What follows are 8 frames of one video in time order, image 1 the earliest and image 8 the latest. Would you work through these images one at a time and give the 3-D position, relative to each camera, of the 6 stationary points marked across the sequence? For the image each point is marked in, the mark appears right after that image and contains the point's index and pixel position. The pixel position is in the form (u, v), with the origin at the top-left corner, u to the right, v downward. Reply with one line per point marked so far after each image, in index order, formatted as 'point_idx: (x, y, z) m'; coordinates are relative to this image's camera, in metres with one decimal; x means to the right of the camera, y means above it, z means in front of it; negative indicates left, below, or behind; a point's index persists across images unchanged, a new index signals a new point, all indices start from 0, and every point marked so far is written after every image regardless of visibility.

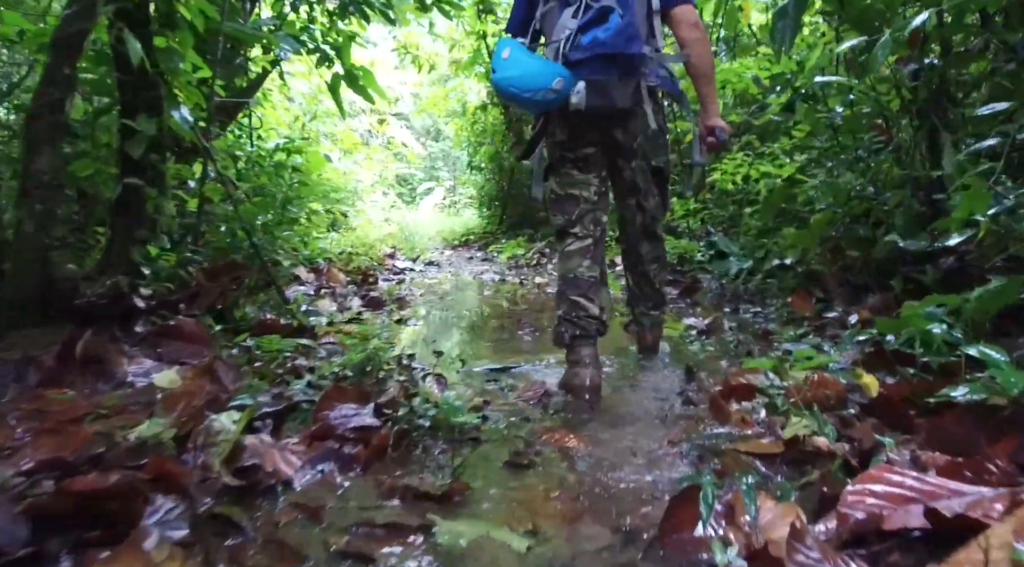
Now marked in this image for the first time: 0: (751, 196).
0: (+1.5, +0.6, +5.4) m
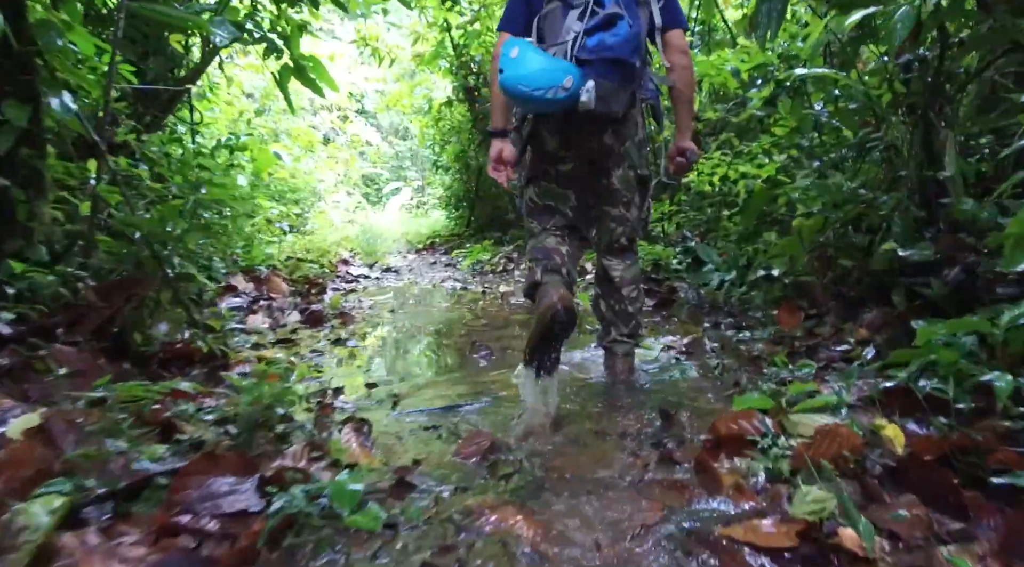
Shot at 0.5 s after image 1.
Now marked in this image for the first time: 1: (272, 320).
0: (+1.3, +0.5, +5.0) m
1: (-1.2, -0.2, +3.9) m
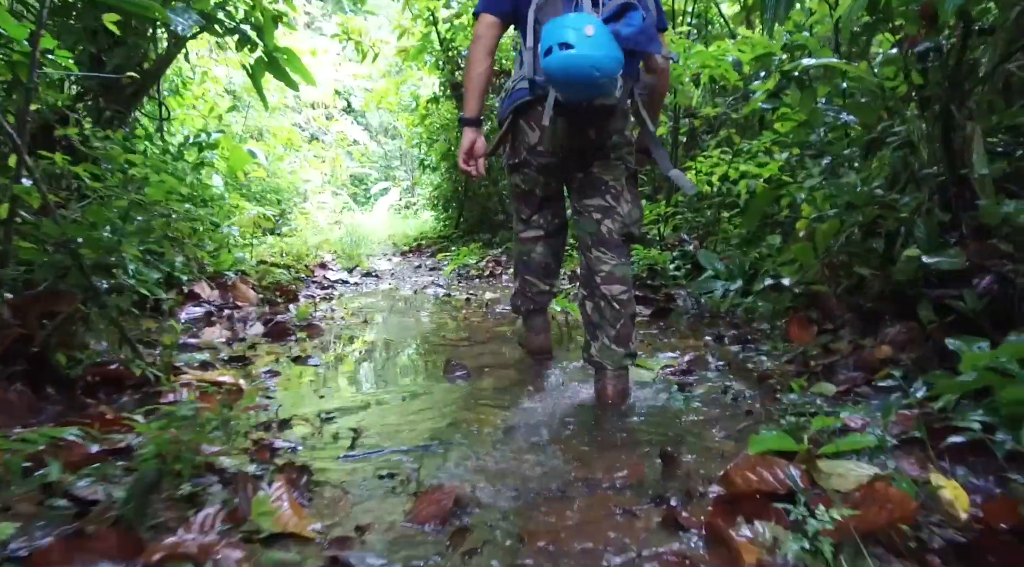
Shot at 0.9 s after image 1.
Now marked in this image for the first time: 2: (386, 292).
0: (+1.2, +0.5, +4.6) m
1: (-1.2, -0.2, +3.6) m
2: (-0.8, 0.0, +5.4) m
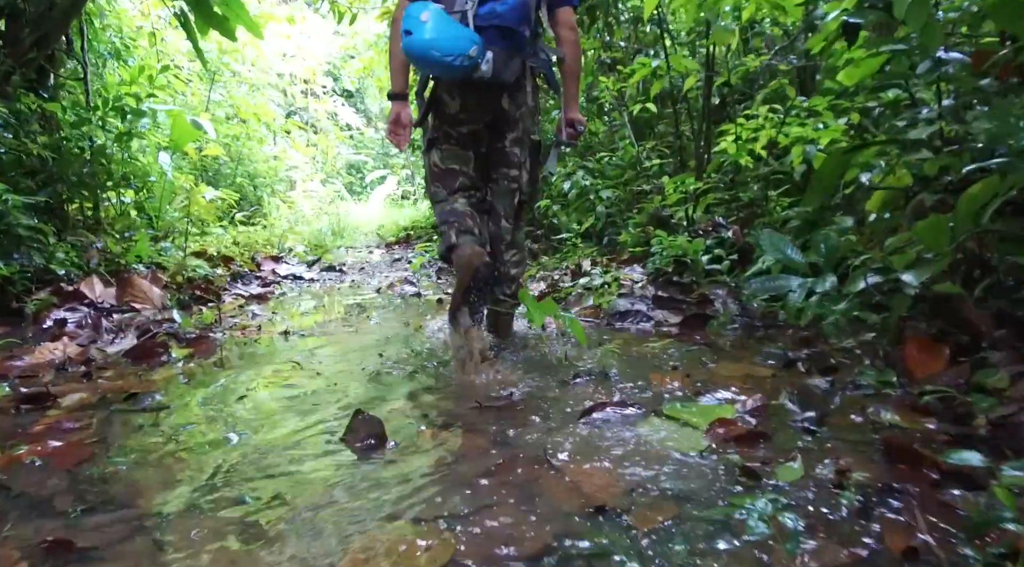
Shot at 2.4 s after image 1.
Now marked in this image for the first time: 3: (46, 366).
0: (+1.1, +0.5, +3.5) m
1: (-1.3, -0.2, +2.5) m
2: (-0.9, 0.0, +4.3) m
3: (-1.3, -0.2, +2.4) m
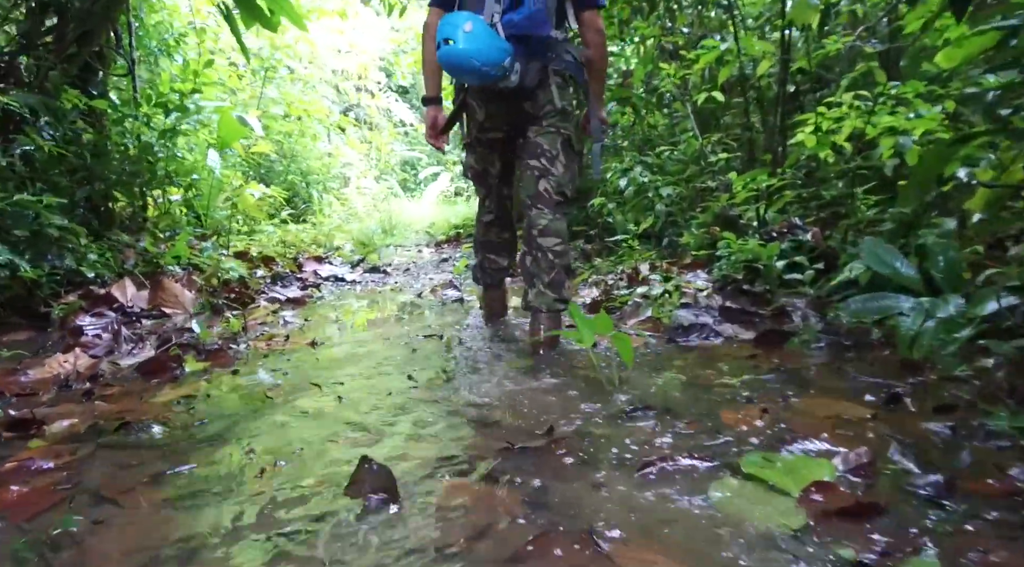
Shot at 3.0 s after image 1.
0: (+1.3, +0.4, +3.1) m
1: (-1.2, -0.2, +2.3) m
2: (-0.6, 0.0, +4.1) m
3: (-1.2, -0.3, +2.2) m
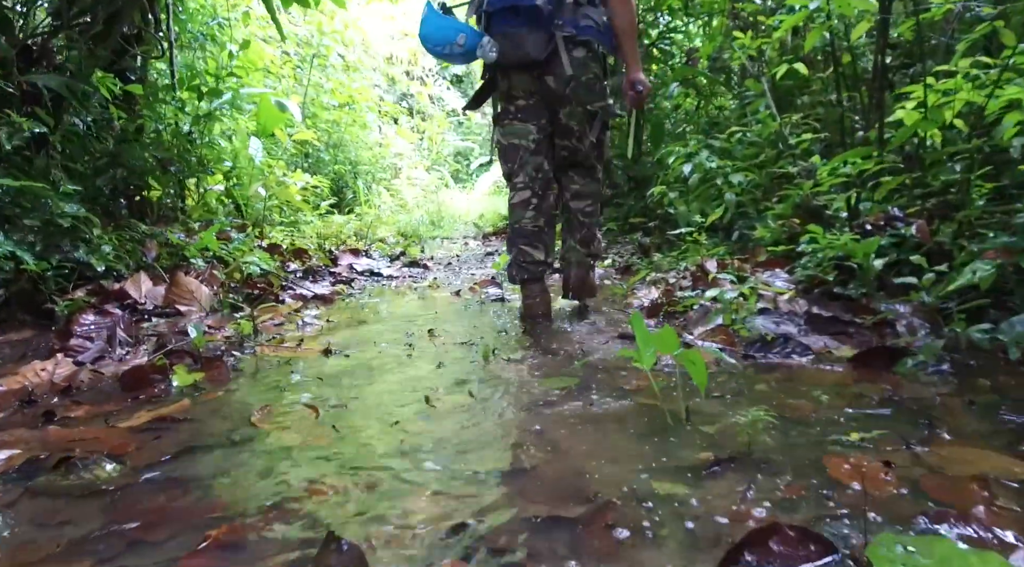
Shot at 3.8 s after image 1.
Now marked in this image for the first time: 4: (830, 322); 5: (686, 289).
0: (+1.5, +0.4, +2.6) m
1: (-1.1, -0.2, +2.0) m
2: (-0.4, 0.0, +3.7) m
3: (-1.1, -0.3, +1.9) m
4: (+0.9, -0.1, +2.3) m
5: (+0.6, 0.0, +3.1) m
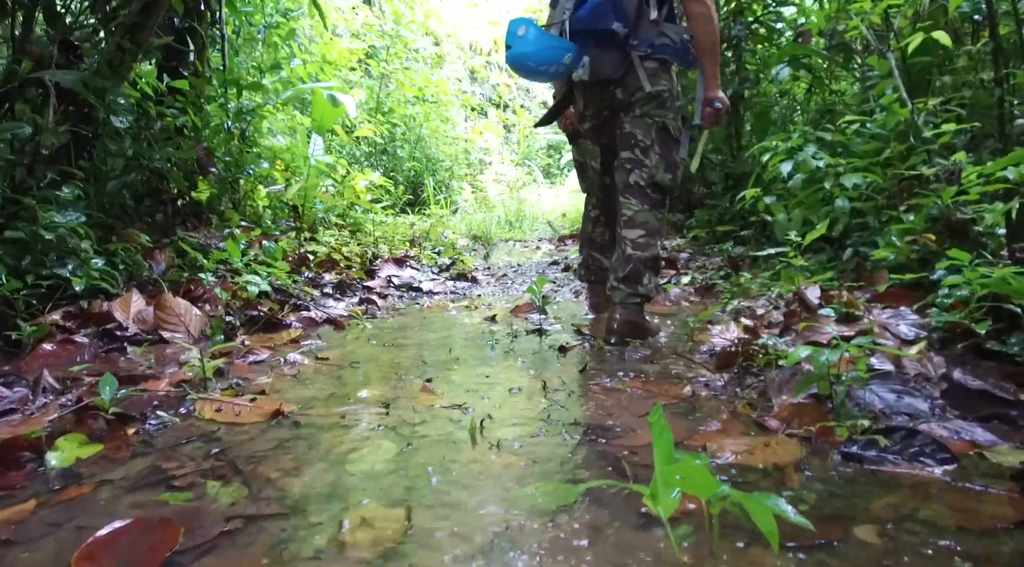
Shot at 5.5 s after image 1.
0: (+1.6, +0.3, +1.8) m
1: (-1.1, -0.3, +1.5) m
2: (-0.2, -0.1, +3.2) m
3: (-1.2, -0.3, +1.4) m
4: (+0.9, -0.2, +1.5) m
5: (+0.8, -0.1, +2.4) m
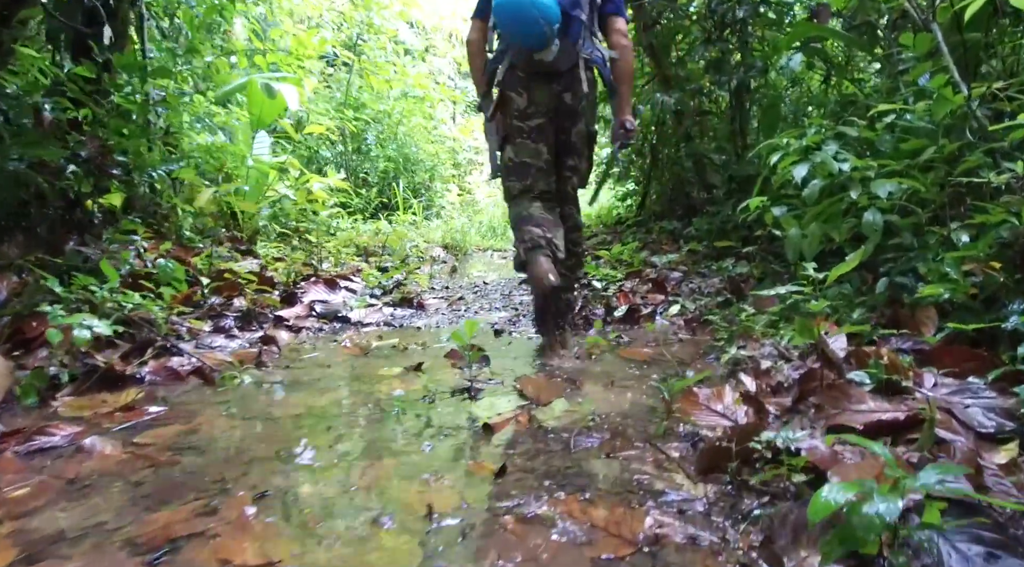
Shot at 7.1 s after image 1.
0: (+1.4, +0.2, +1.1) m
1: (-1.3, -0.4, +0.8) m
2: (-0.4, -0.2, +2.5) m
3: (-1.4, -0.4, +0.7) m
4: (+0.7, -0.3, +0.8) m
5: (+0.6, -0.2, +1.7) m
